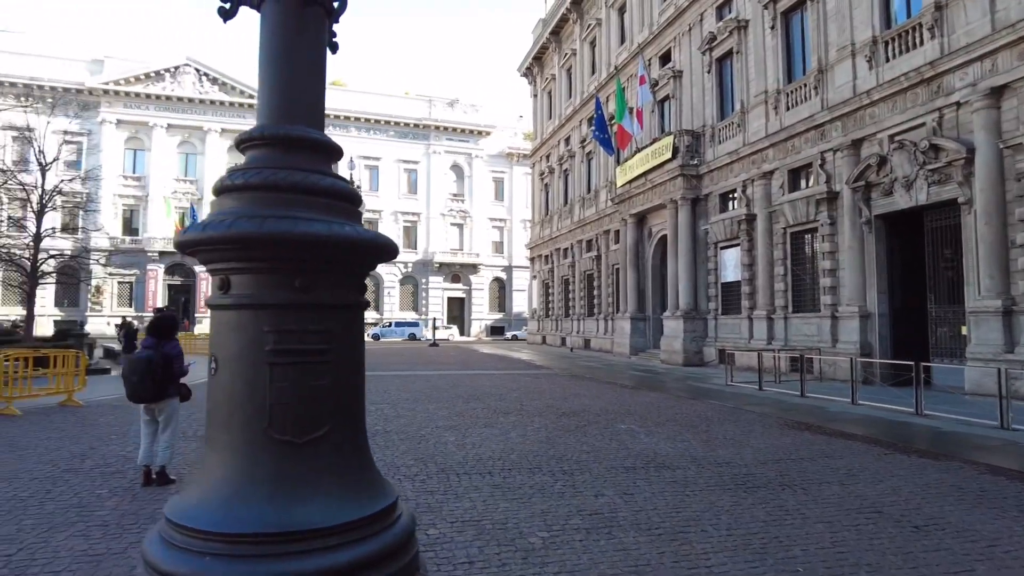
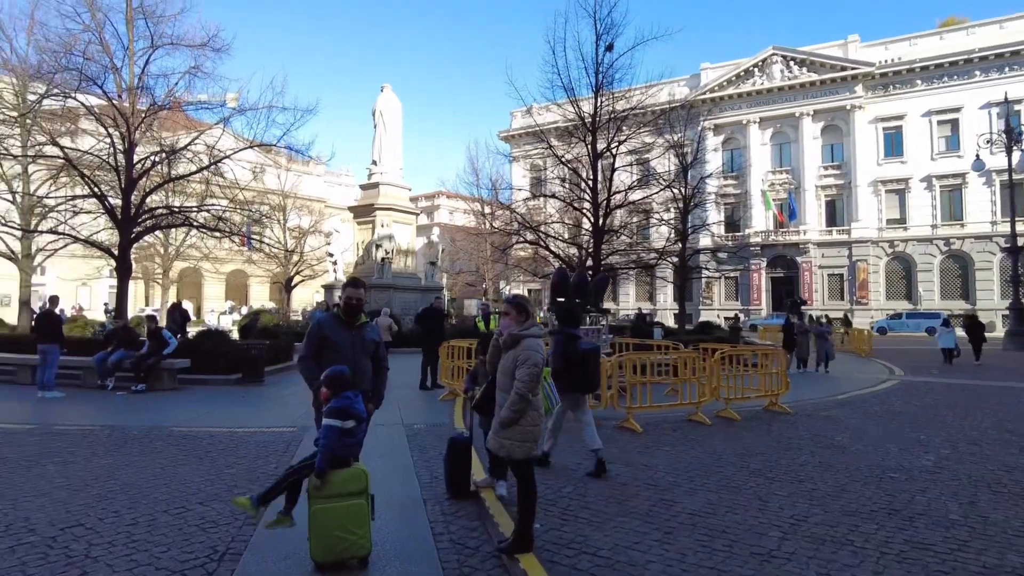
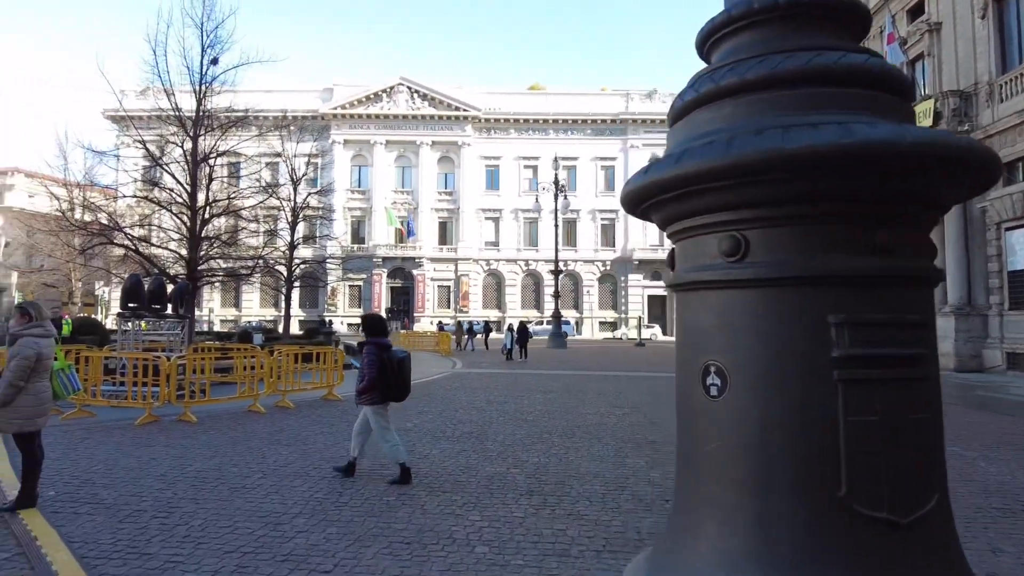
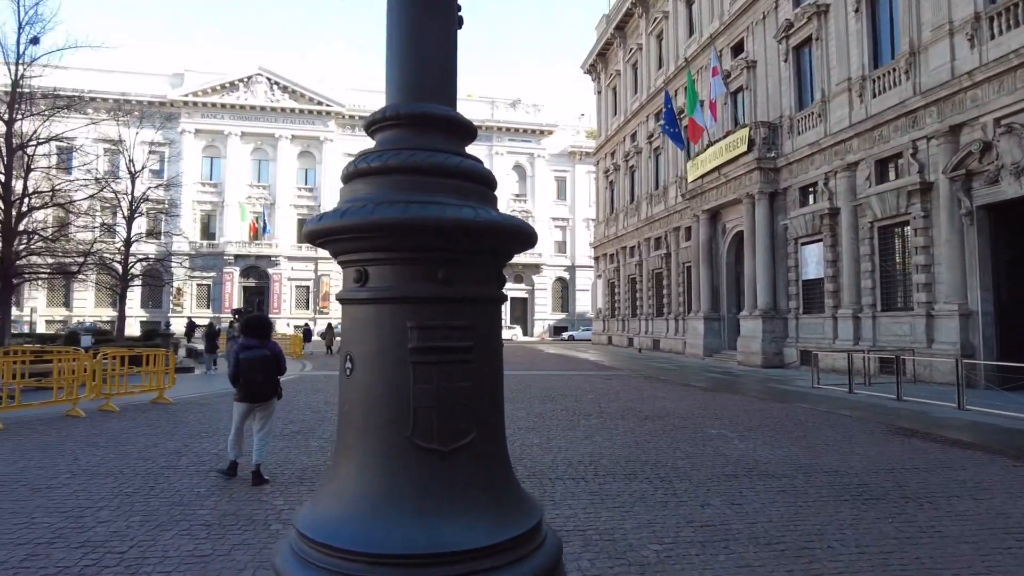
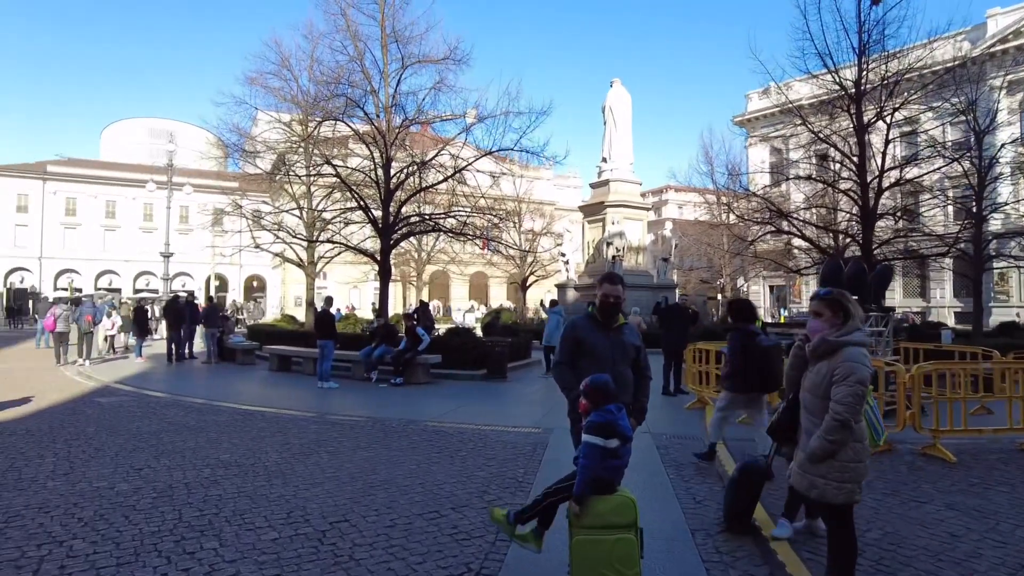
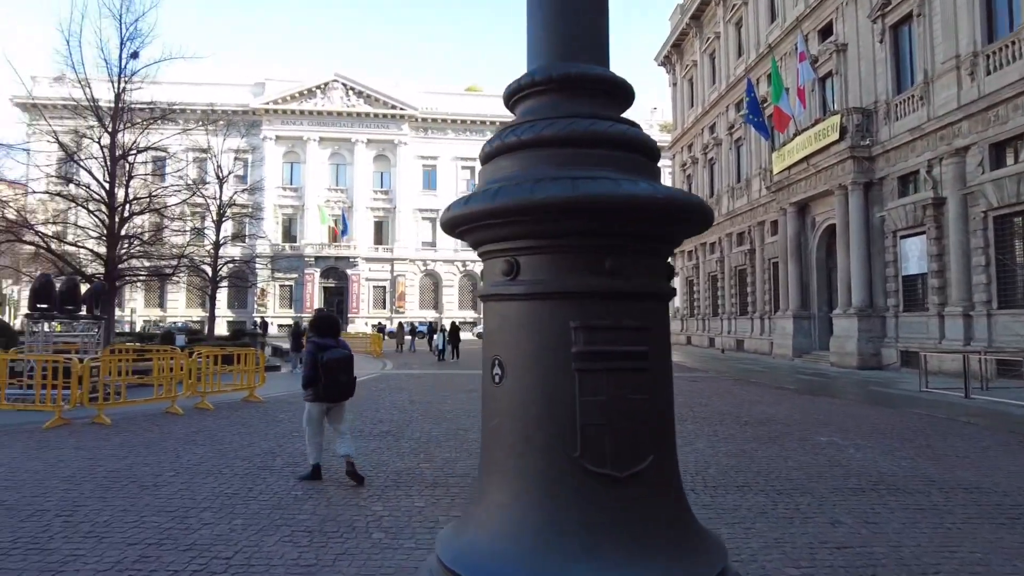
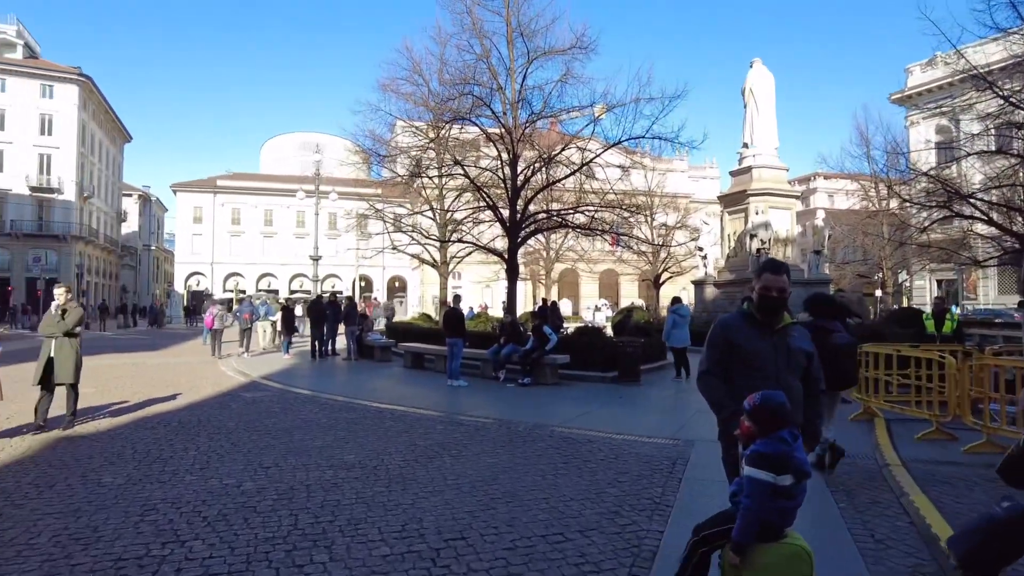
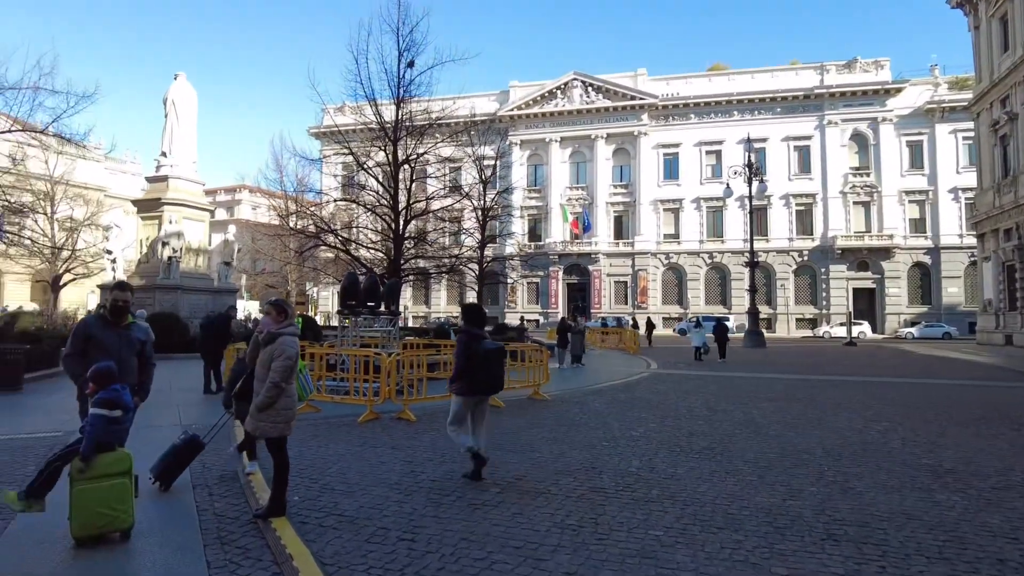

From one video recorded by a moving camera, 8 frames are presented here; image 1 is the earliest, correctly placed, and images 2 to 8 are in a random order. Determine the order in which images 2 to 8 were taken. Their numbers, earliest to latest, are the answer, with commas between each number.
4, 6, 3, 8, 2, 5, 7
